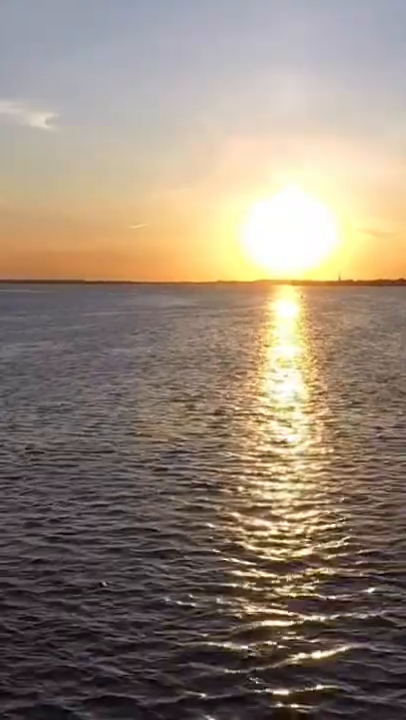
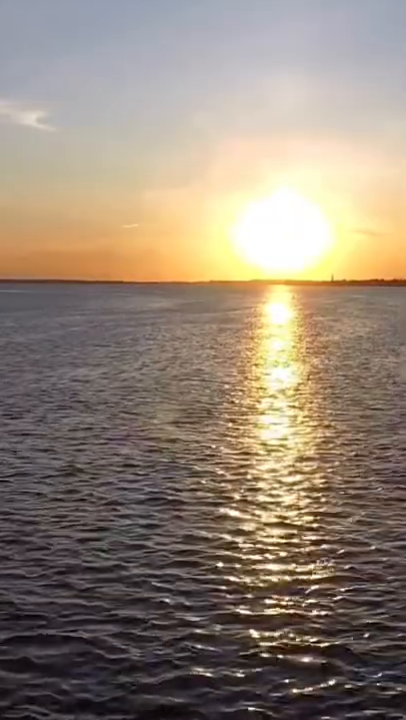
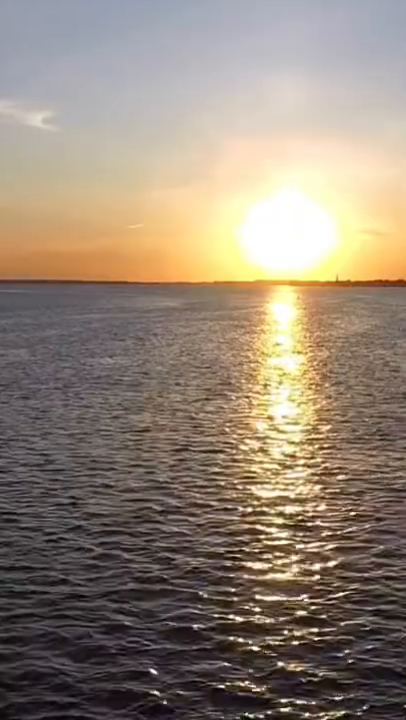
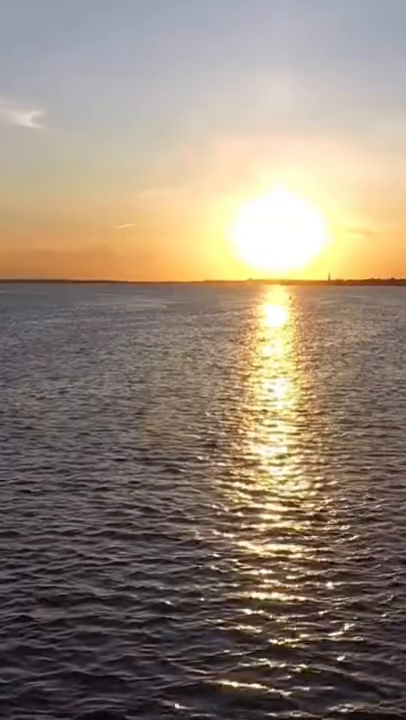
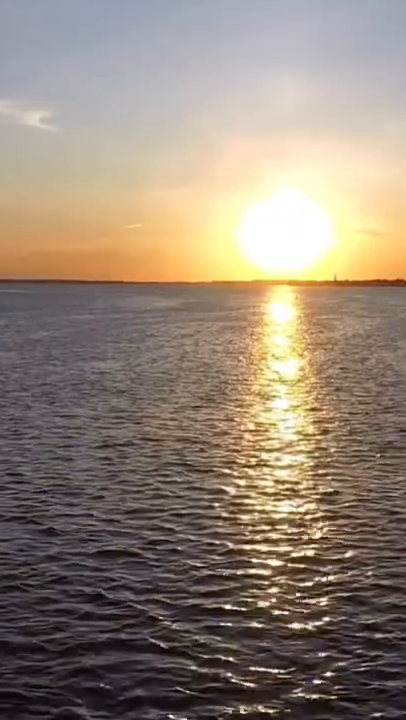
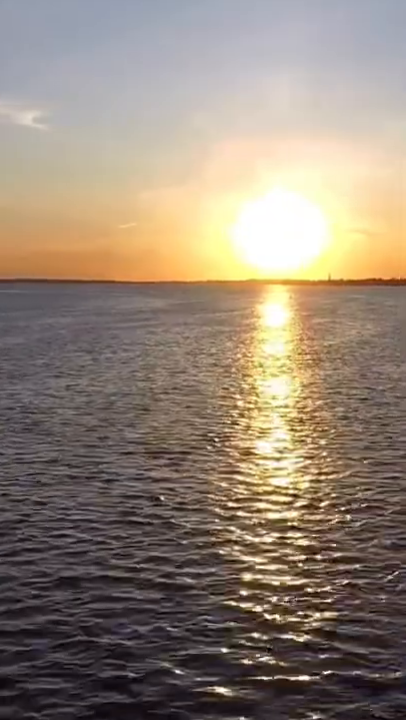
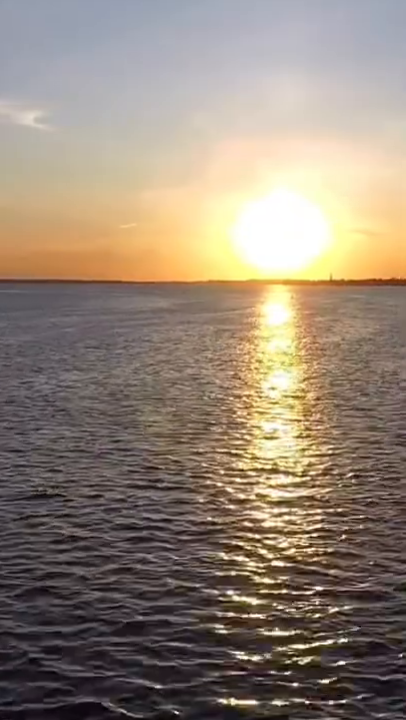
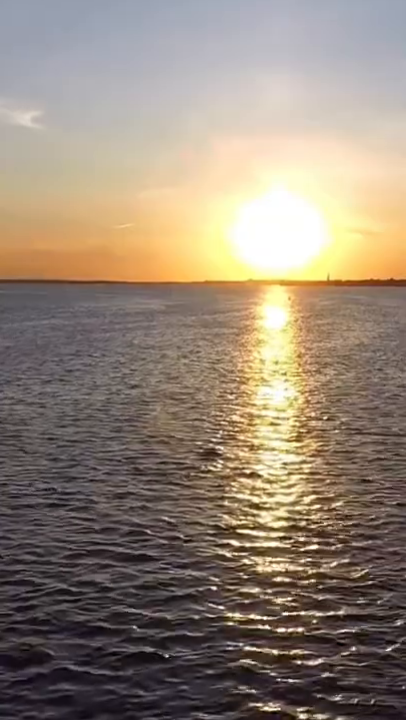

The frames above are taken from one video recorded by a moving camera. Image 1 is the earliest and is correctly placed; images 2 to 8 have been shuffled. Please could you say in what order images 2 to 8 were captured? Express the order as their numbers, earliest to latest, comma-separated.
3, 5, 2, 7, 6, 4, 8
